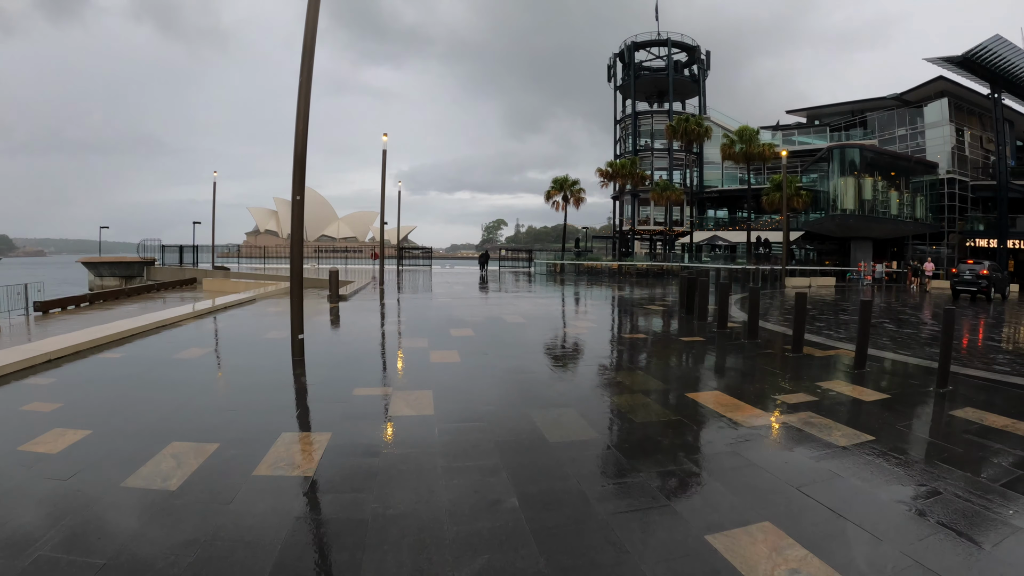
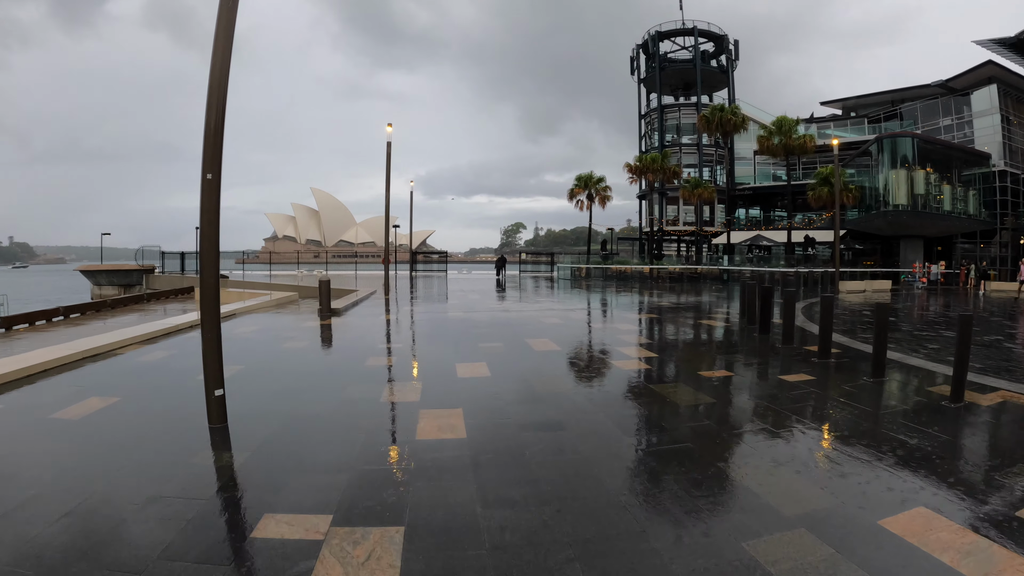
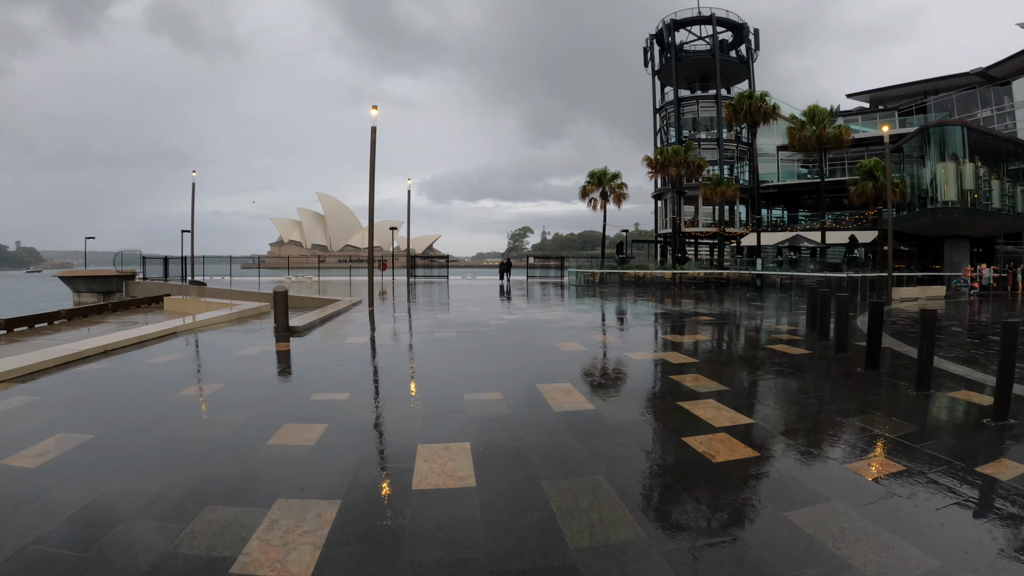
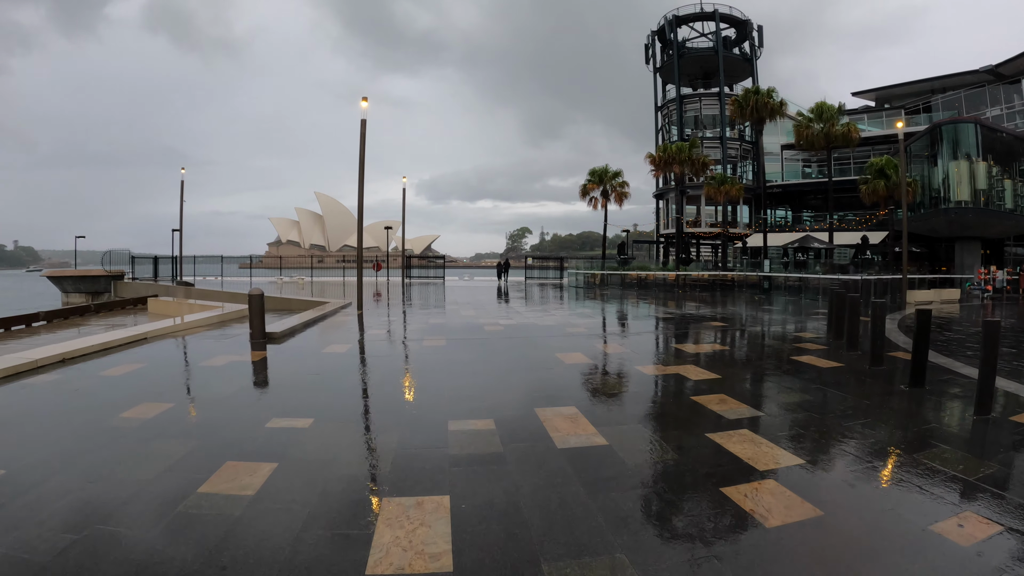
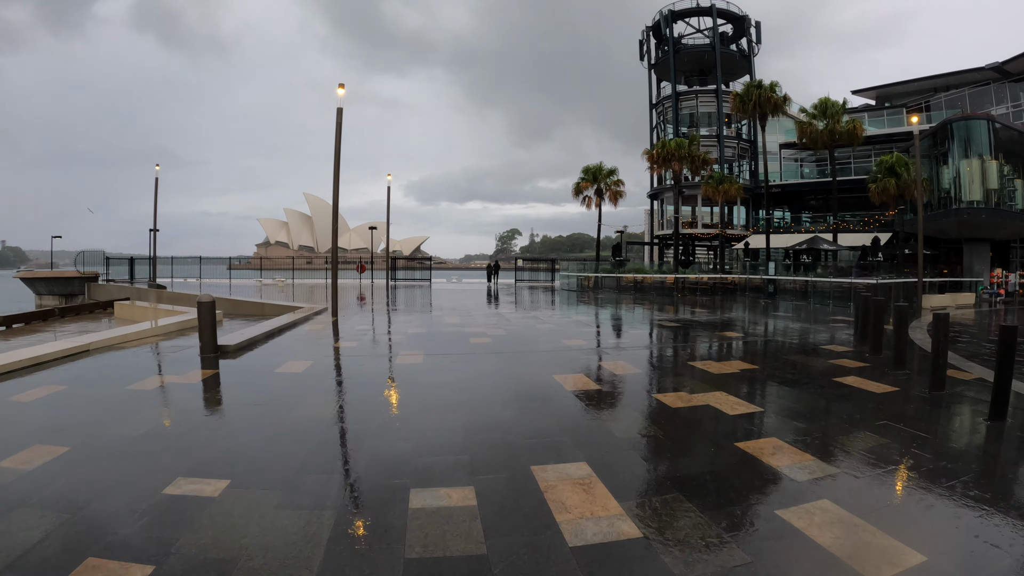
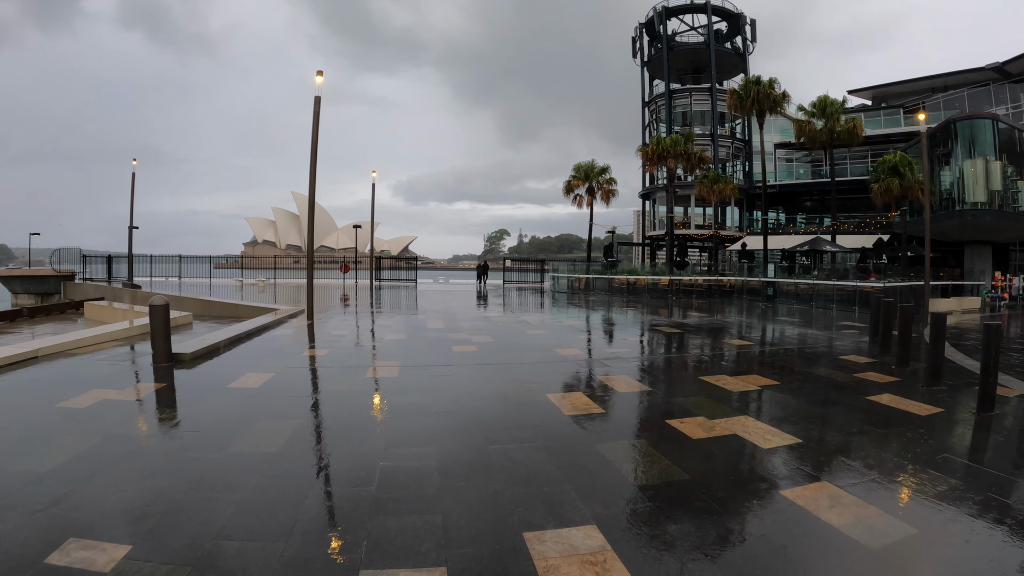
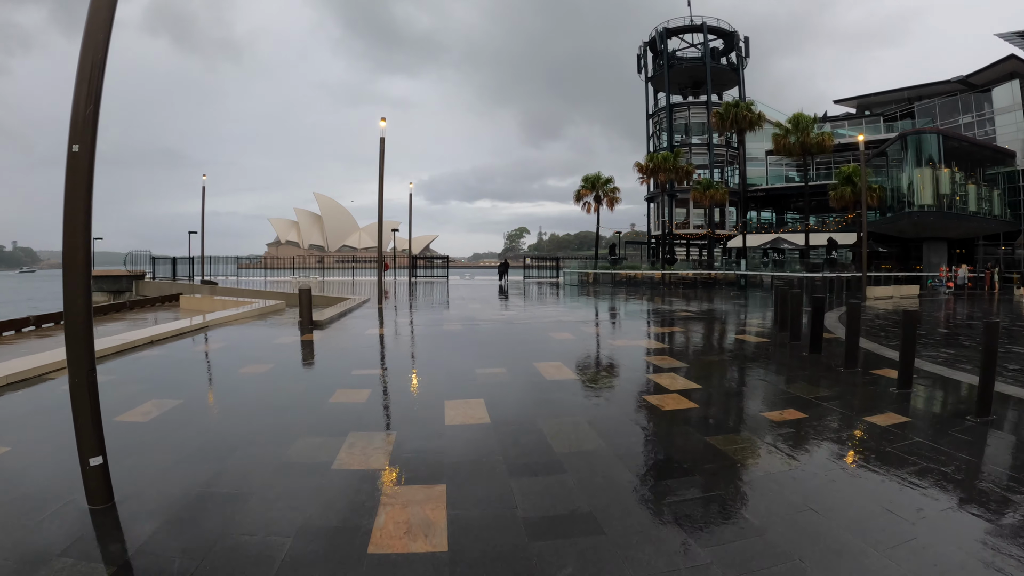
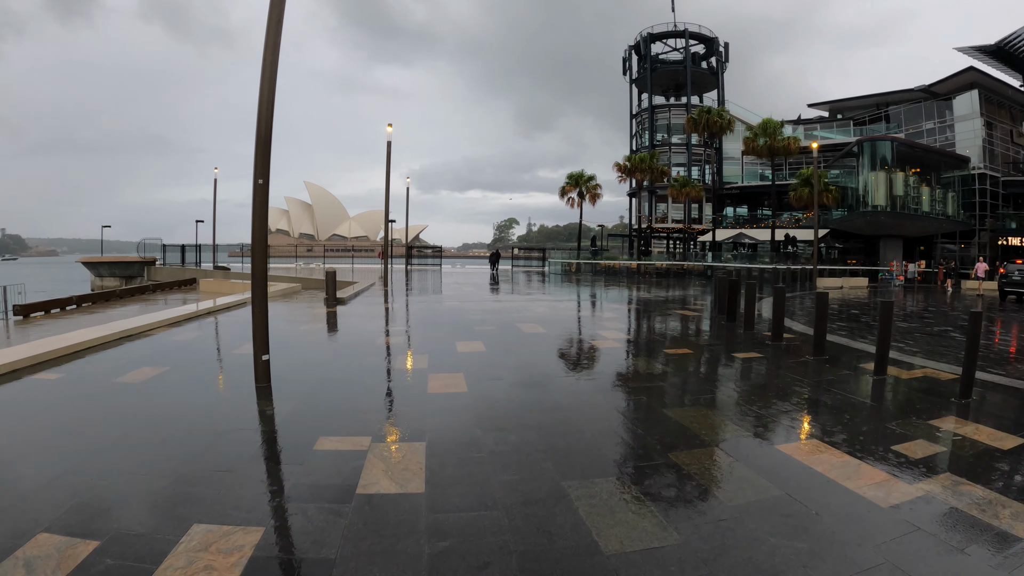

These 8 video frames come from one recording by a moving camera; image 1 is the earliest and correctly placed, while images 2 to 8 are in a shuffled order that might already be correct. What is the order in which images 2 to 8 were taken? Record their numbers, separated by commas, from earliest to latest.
8, 2, 7, 3, 4, 5, 6
